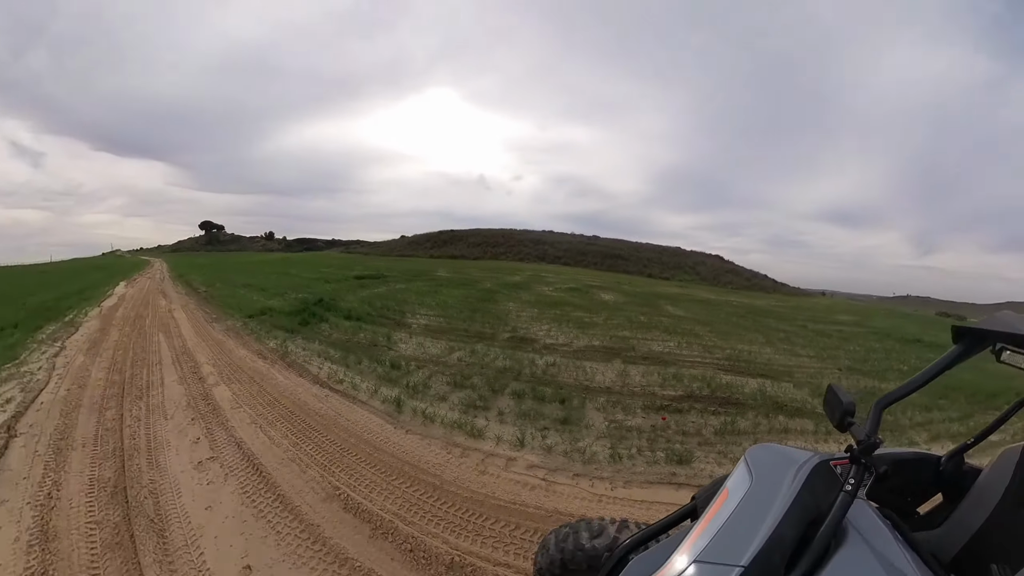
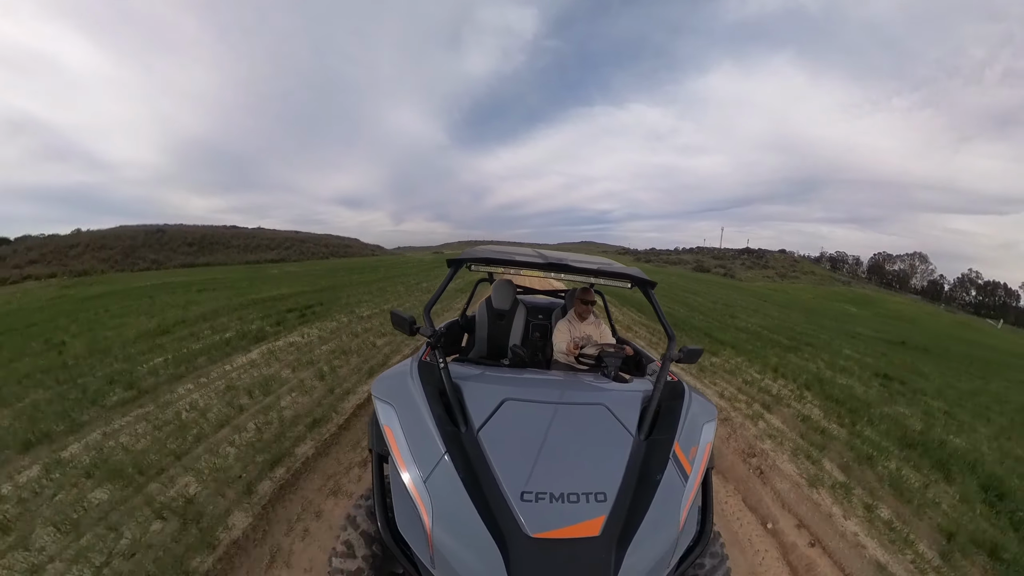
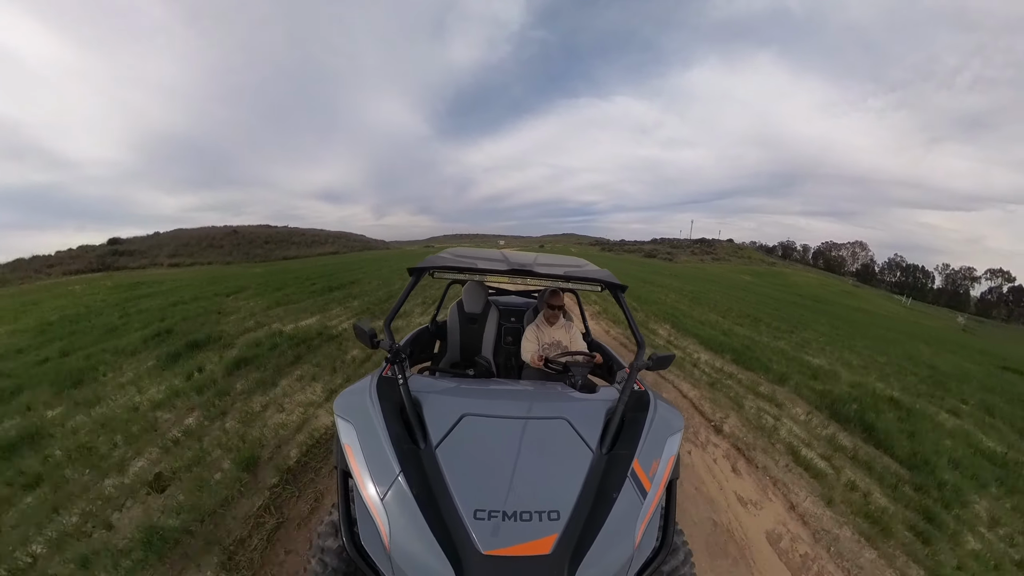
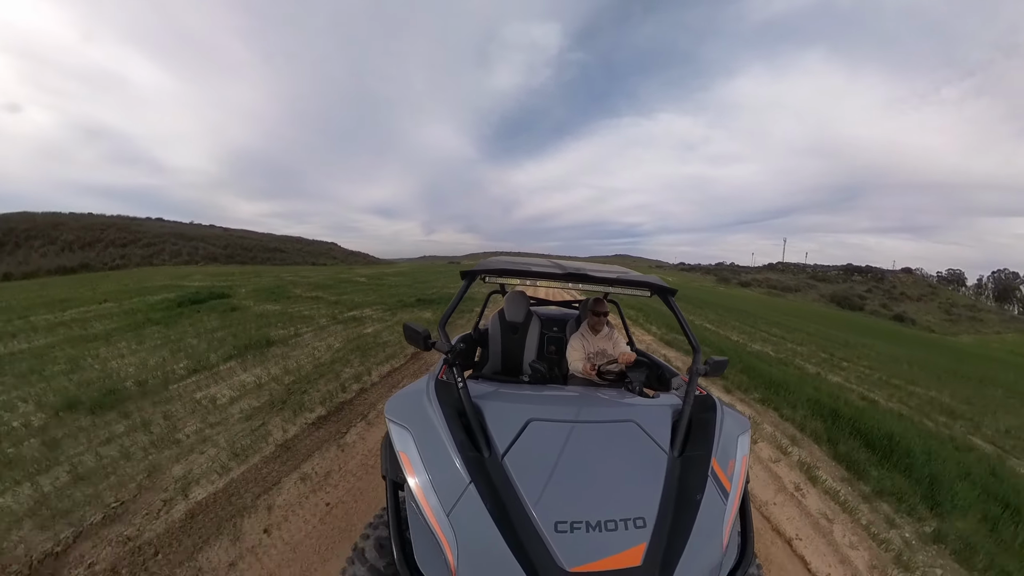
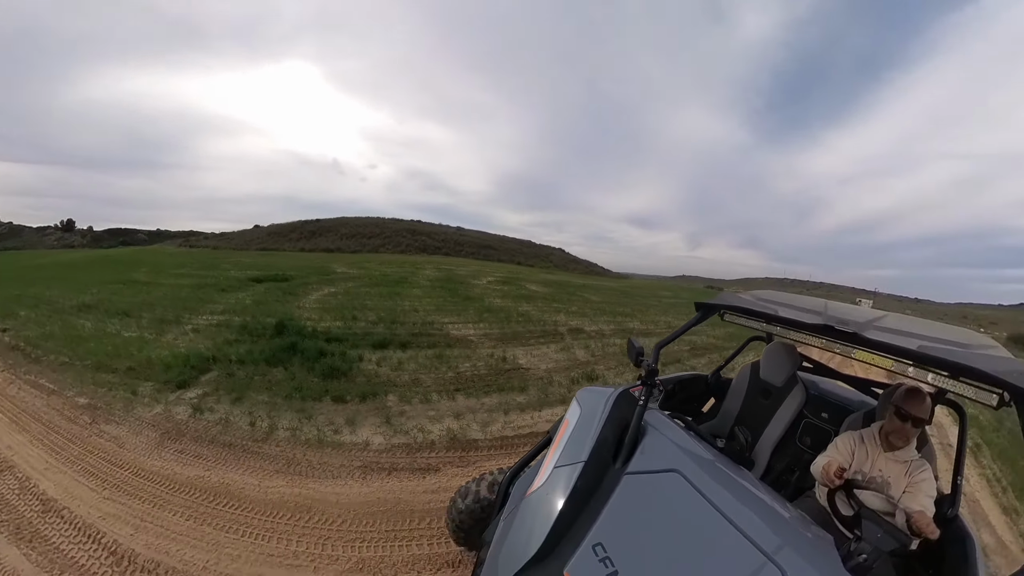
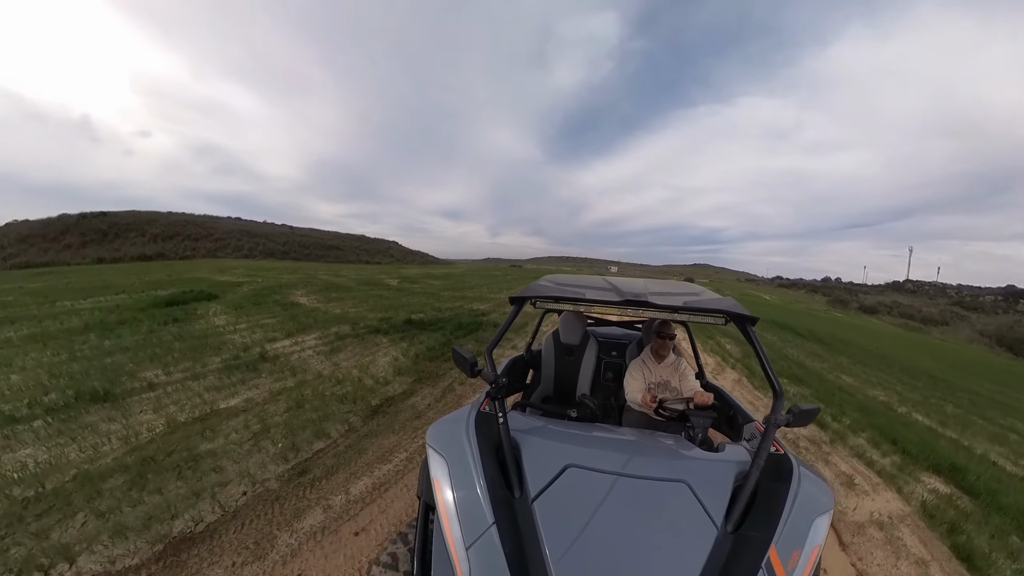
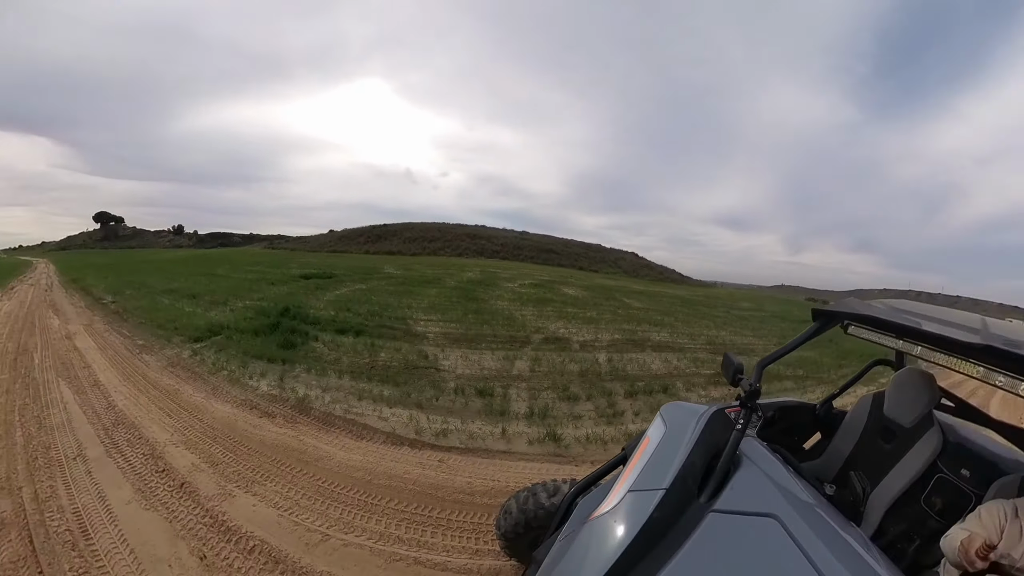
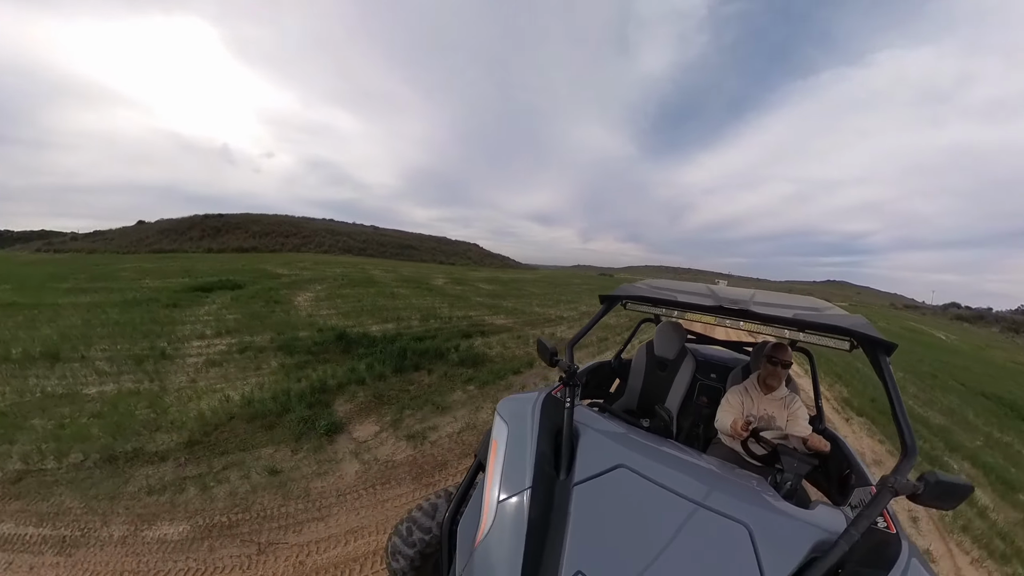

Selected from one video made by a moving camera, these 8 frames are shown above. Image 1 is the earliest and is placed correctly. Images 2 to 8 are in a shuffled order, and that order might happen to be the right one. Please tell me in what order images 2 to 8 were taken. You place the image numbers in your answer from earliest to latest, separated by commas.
7, 5, 8, 6, 4, 2, 3
